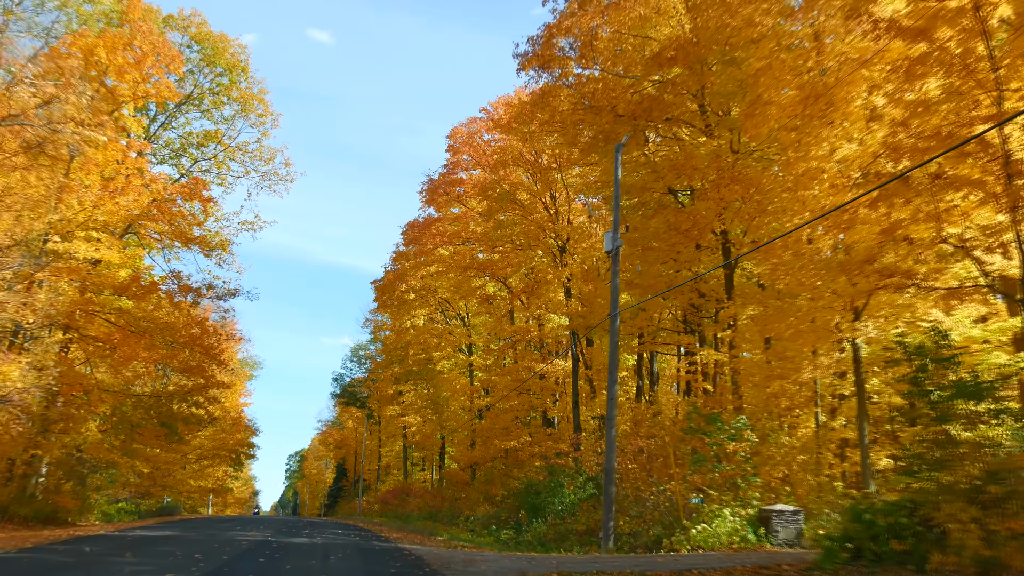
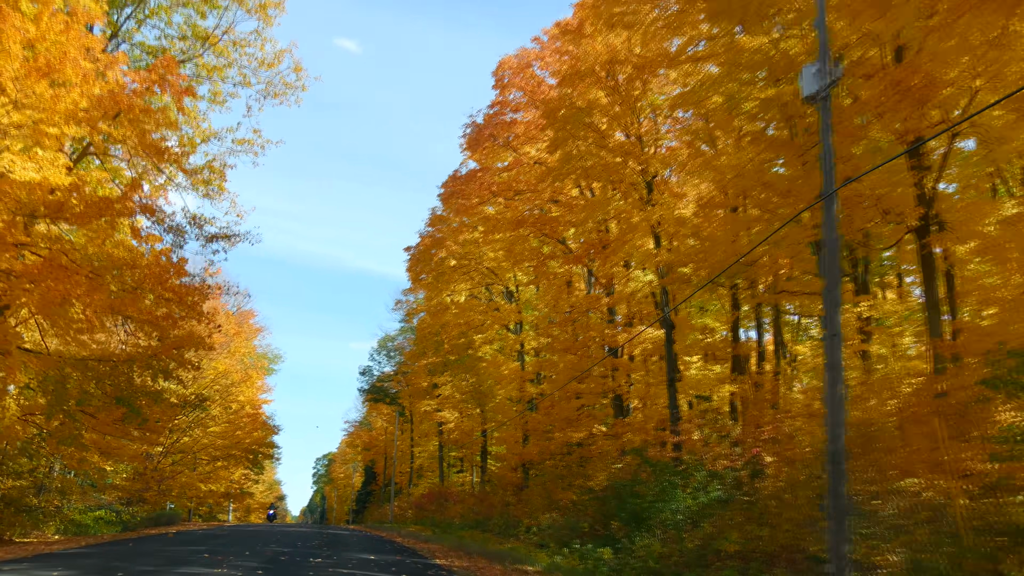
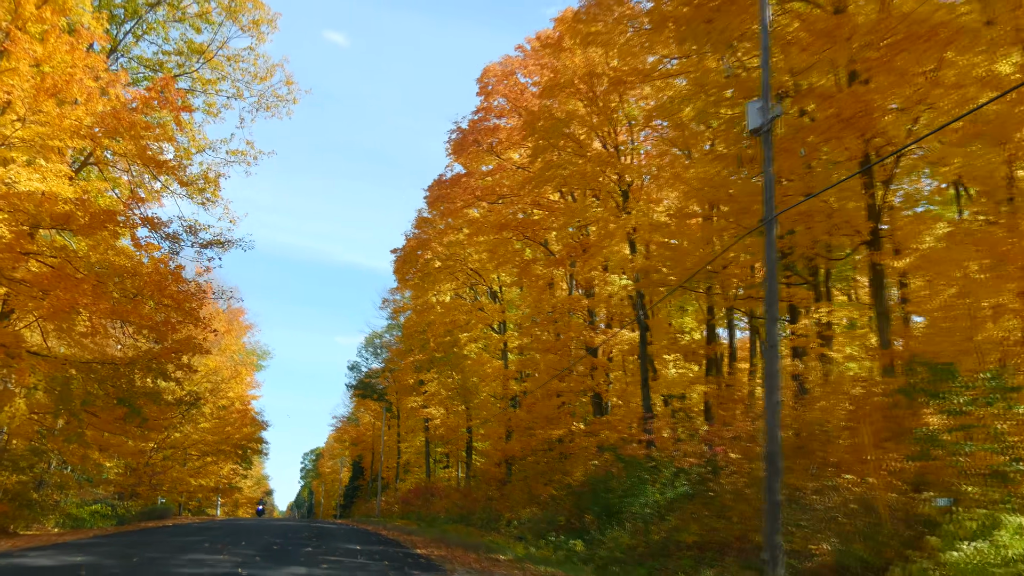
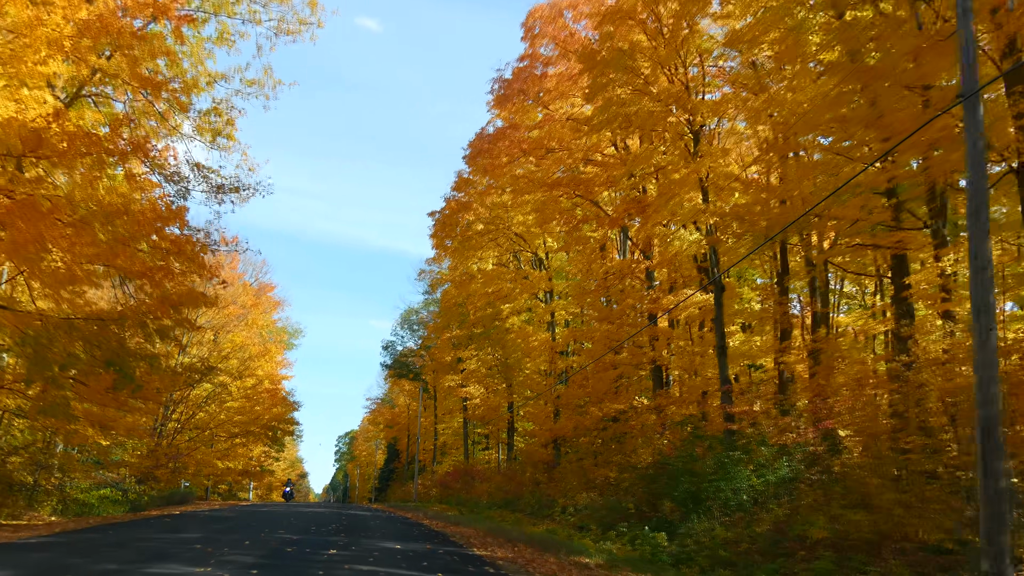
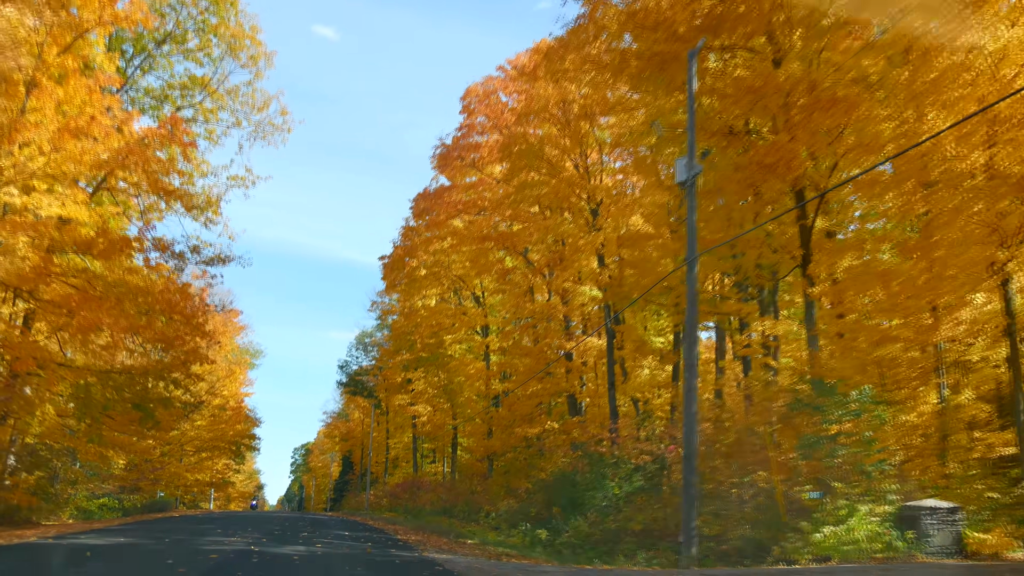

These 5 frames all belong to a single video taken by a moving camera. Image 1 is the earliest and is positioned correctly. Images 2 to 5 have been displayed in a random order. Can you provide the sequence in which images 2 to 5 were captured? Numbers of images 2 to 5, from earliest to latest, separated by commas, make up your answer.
5, 3, 2, 4
